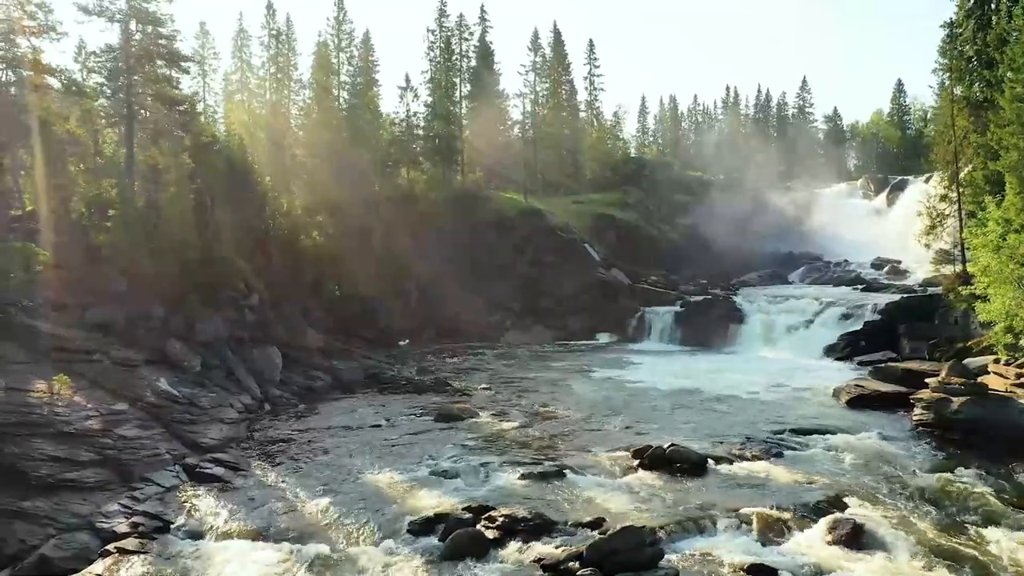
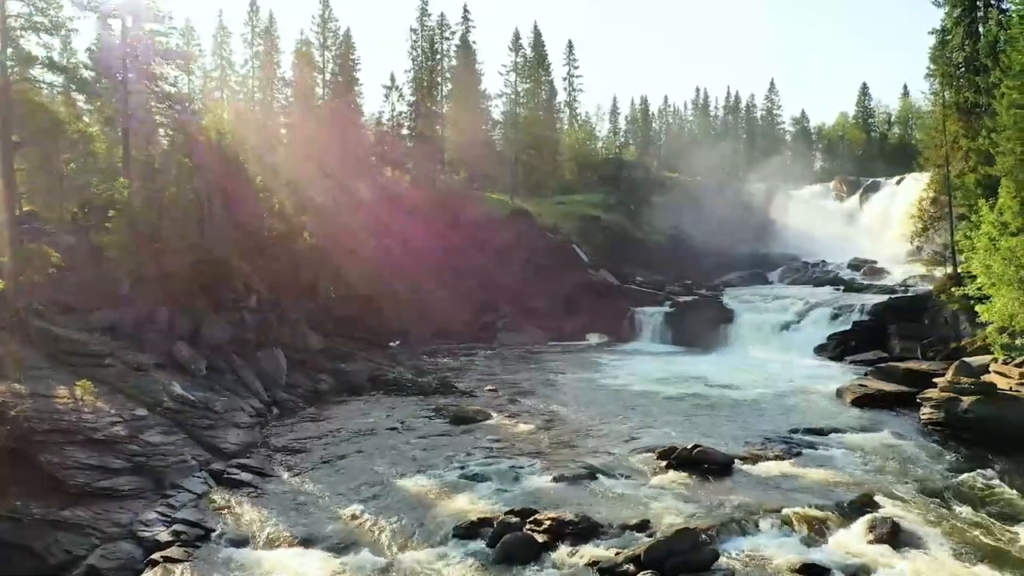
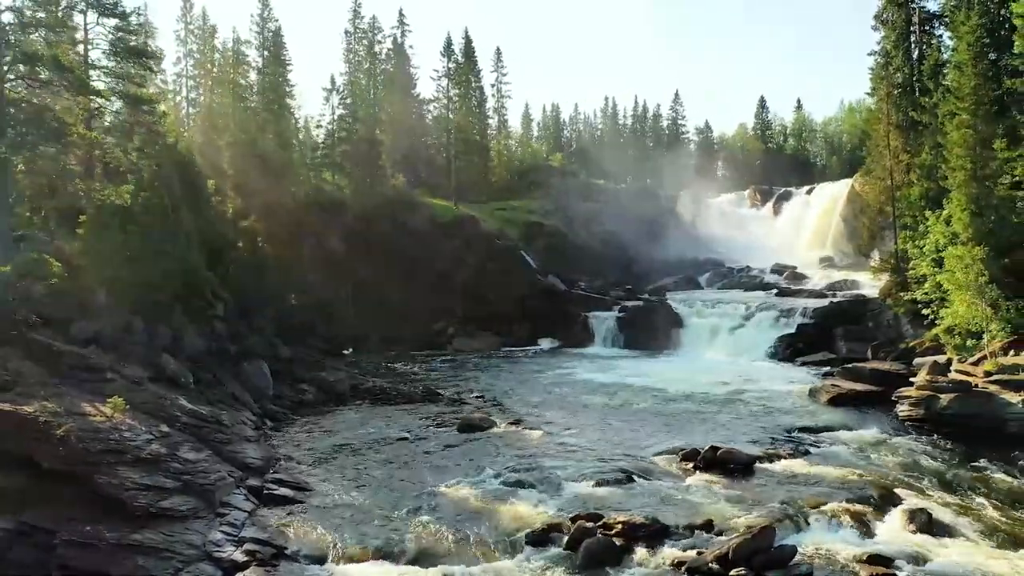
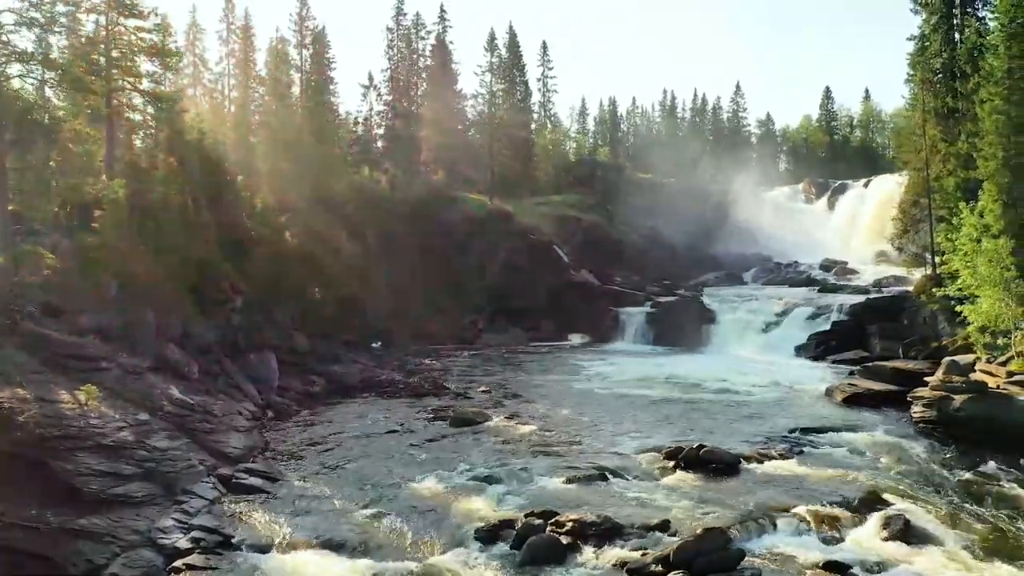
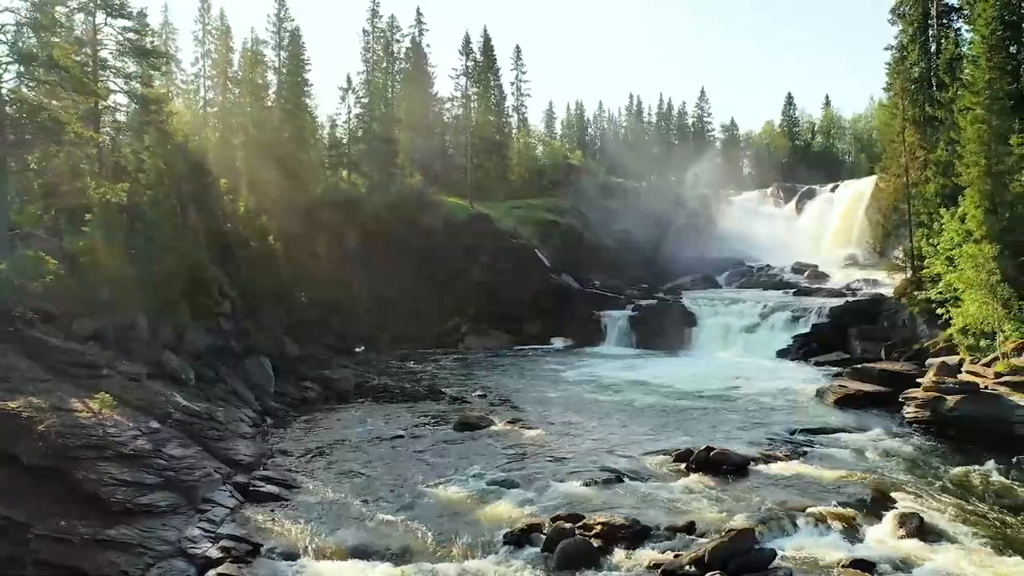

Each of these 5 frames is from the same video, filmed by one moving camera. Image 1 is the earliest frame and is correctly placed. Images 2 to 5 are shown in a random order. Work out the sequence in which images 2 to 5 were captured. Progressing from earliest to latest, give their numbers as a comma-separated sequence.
2, 4, 5, 3
